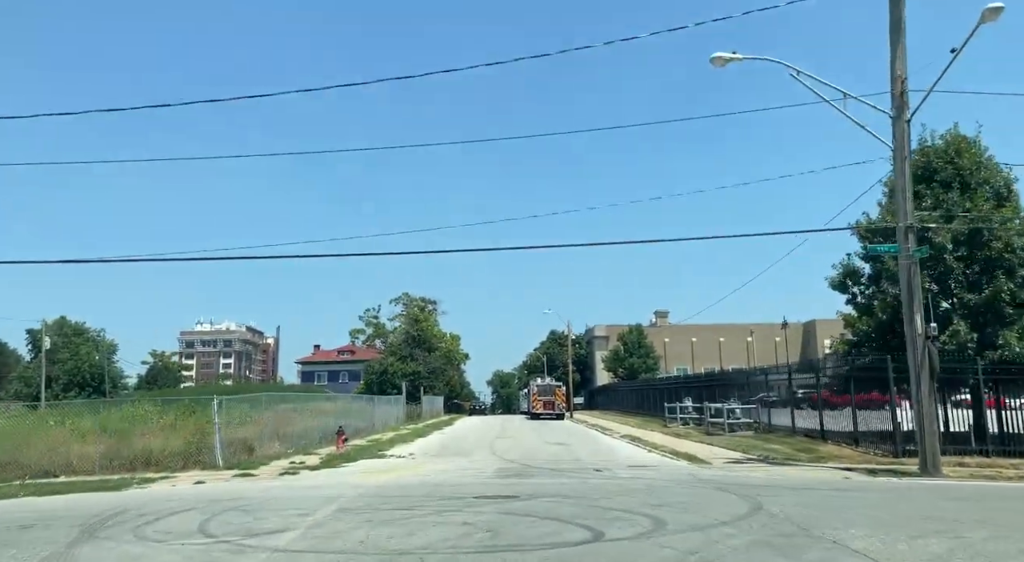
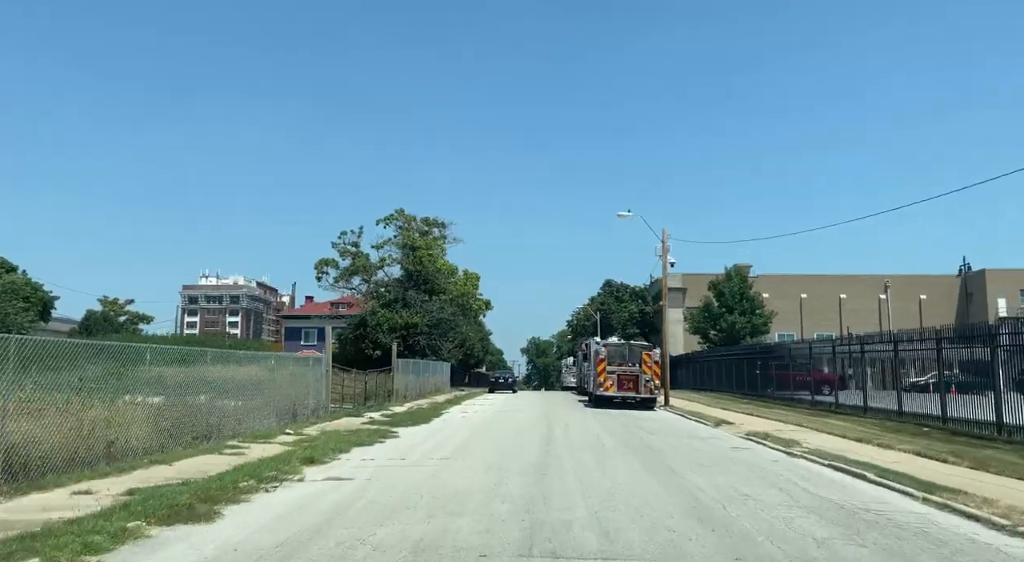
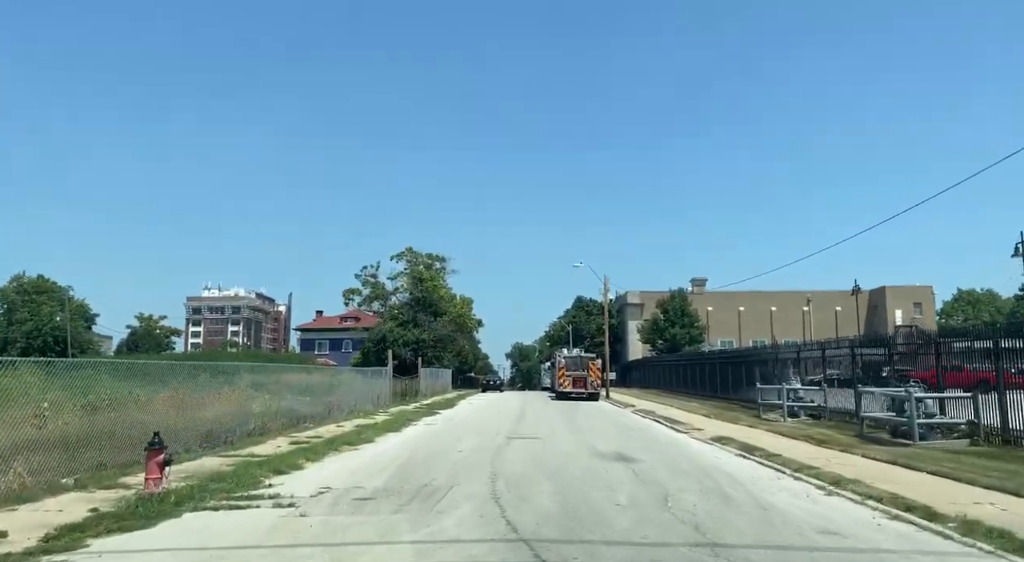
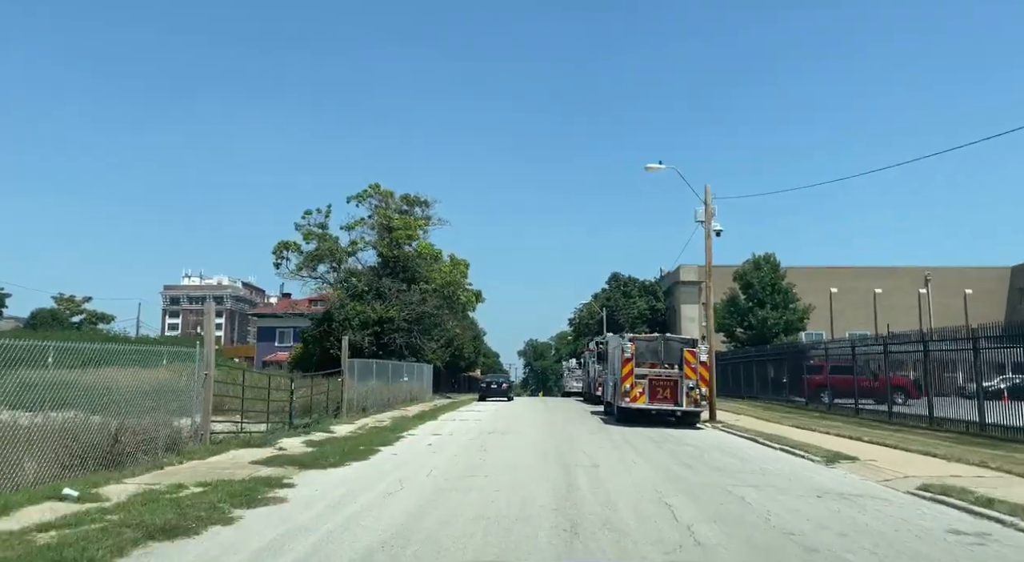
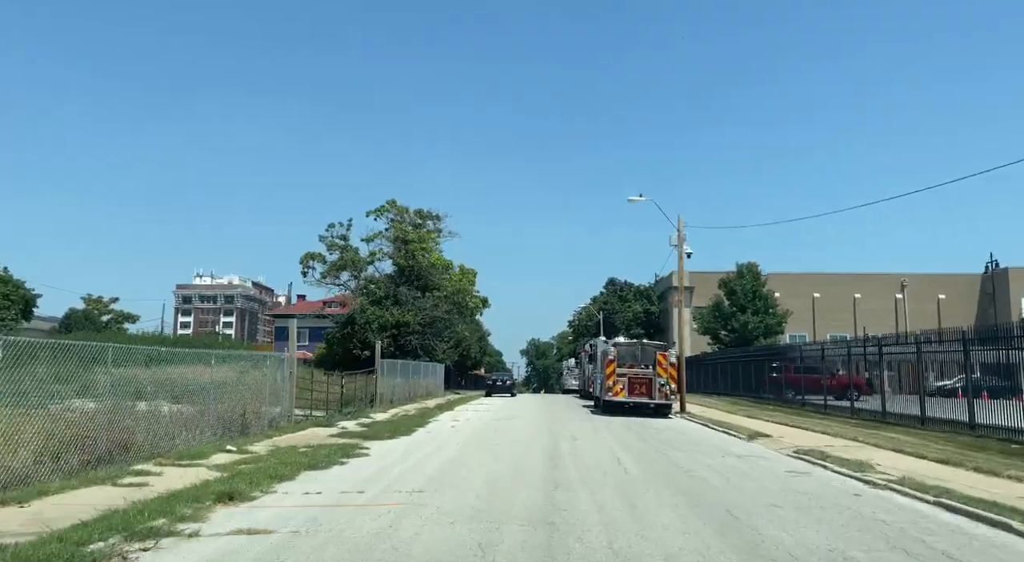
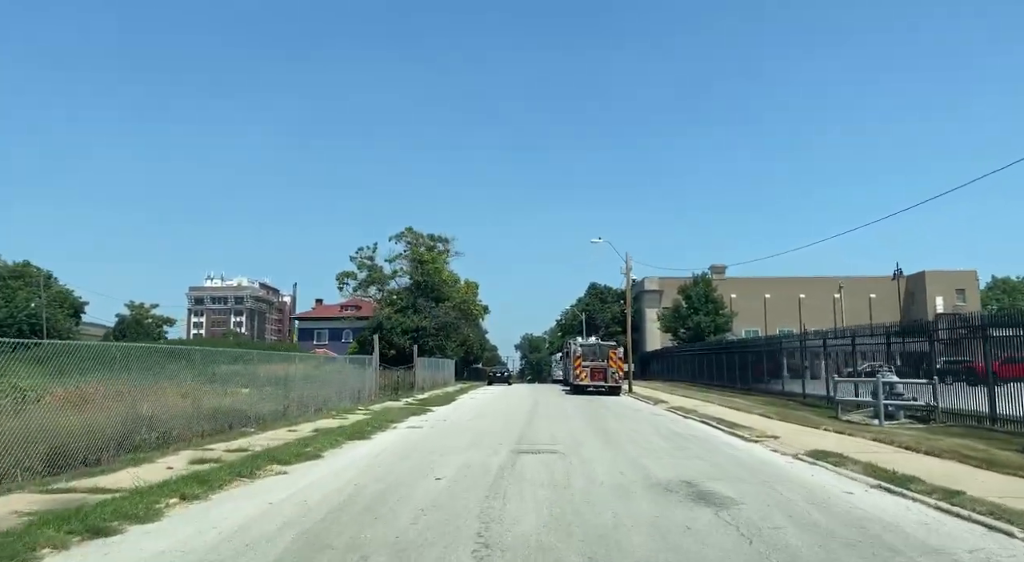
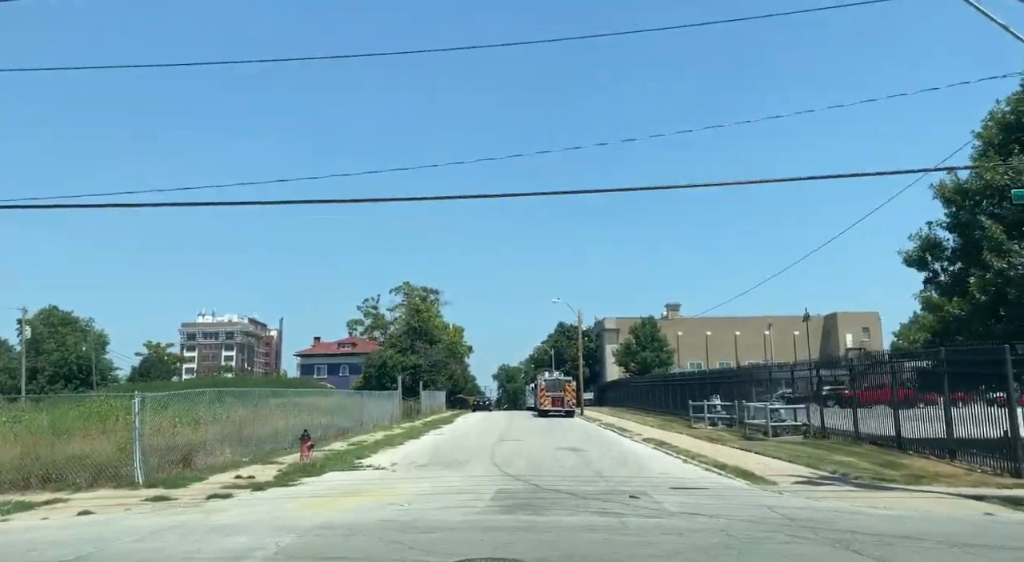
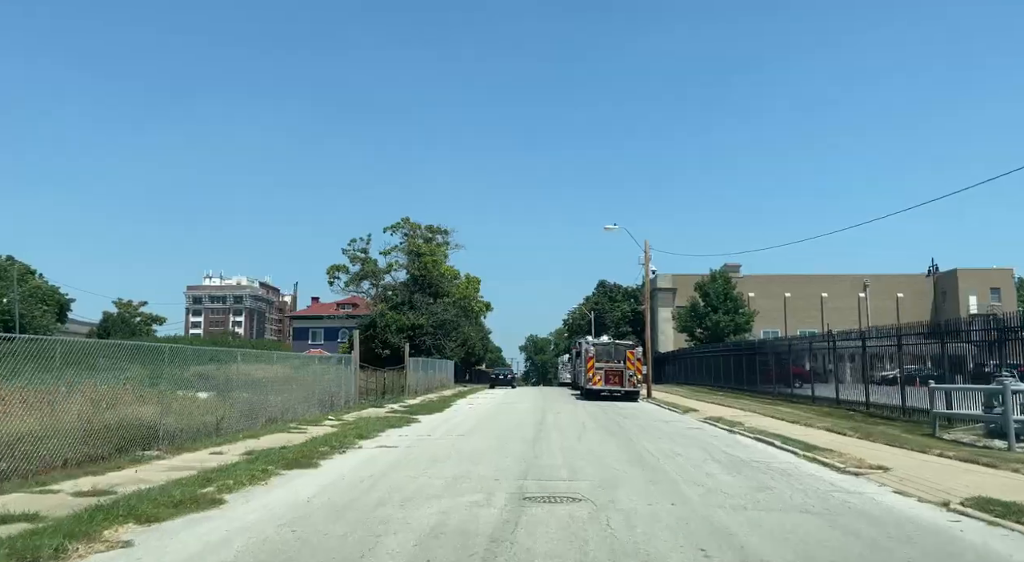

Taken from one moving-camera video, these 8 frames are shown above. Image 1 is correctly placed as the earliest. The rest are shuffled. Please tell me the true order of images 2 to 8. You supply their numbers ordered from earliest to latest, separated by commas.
7, 3, 6, 8, 2, 5, 4
